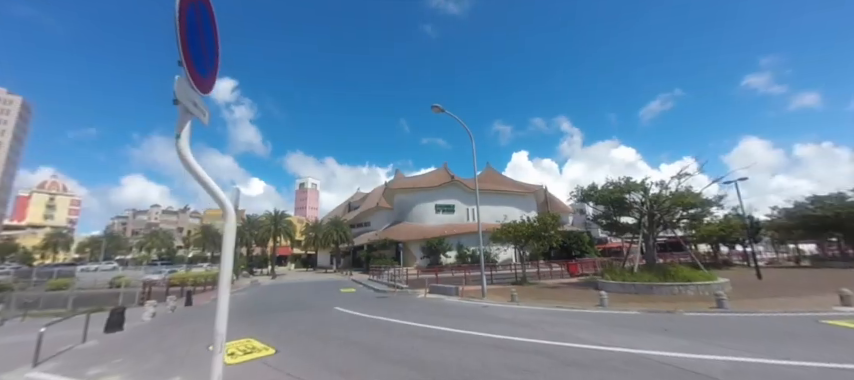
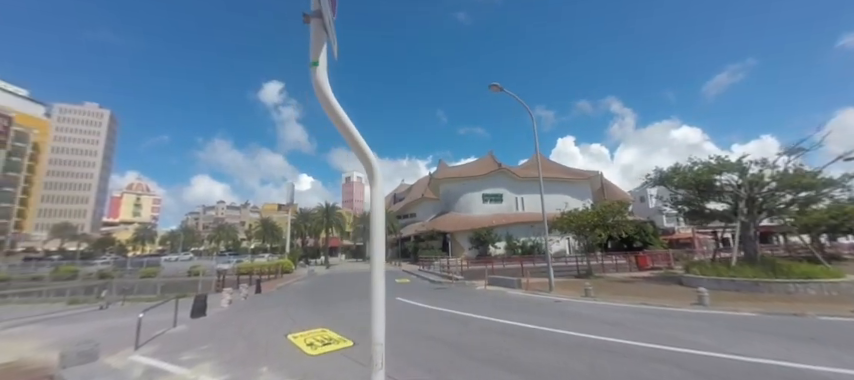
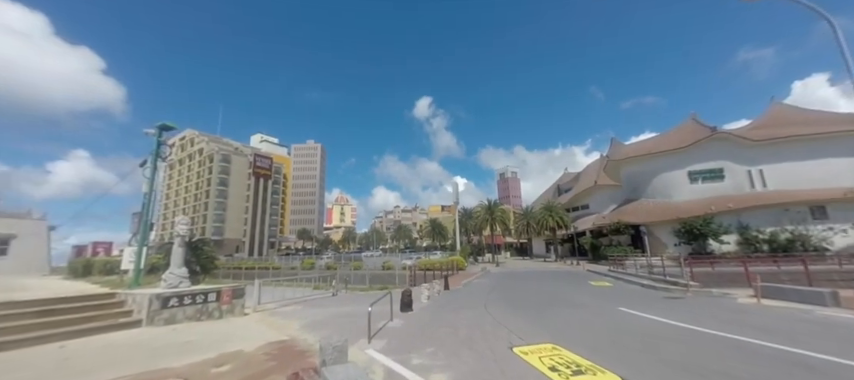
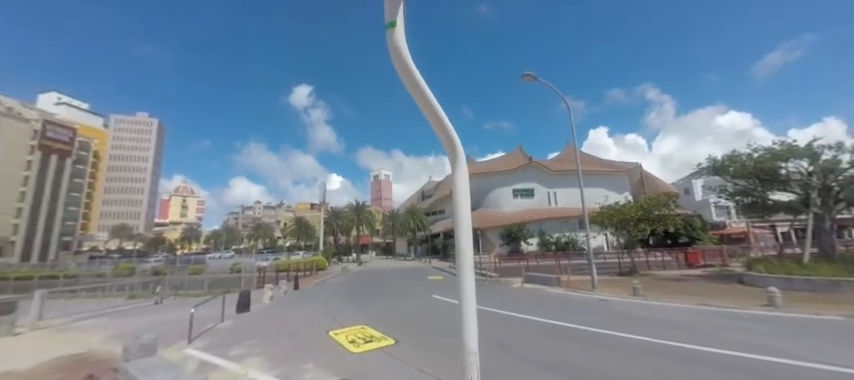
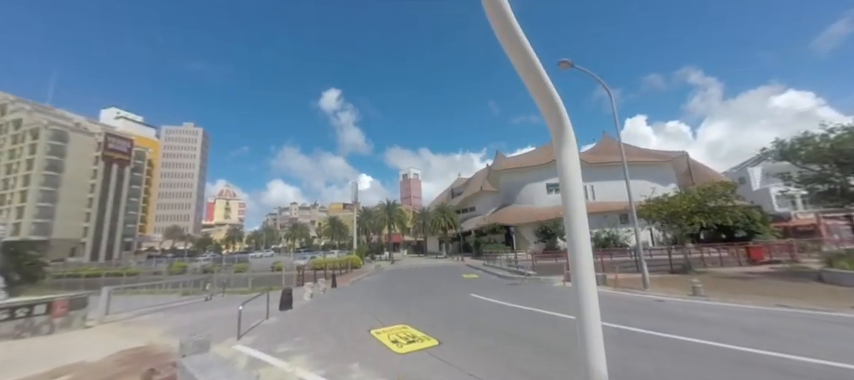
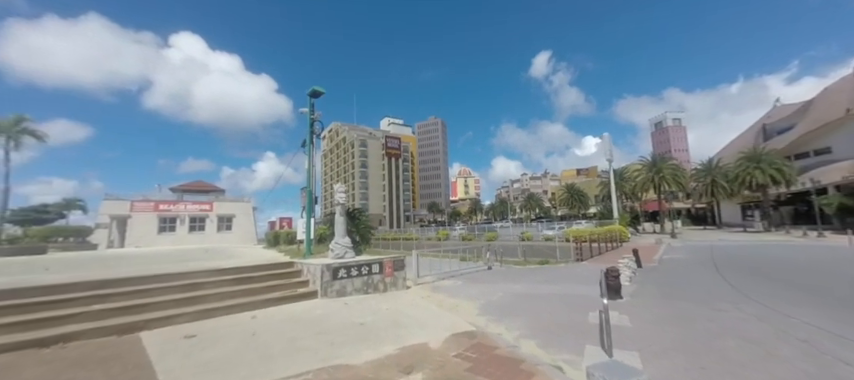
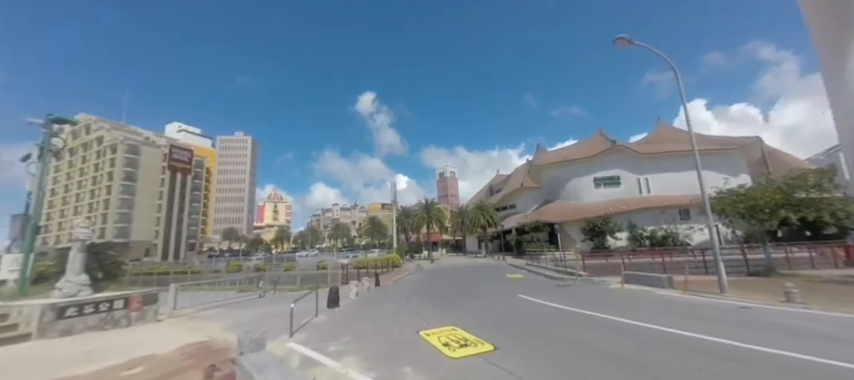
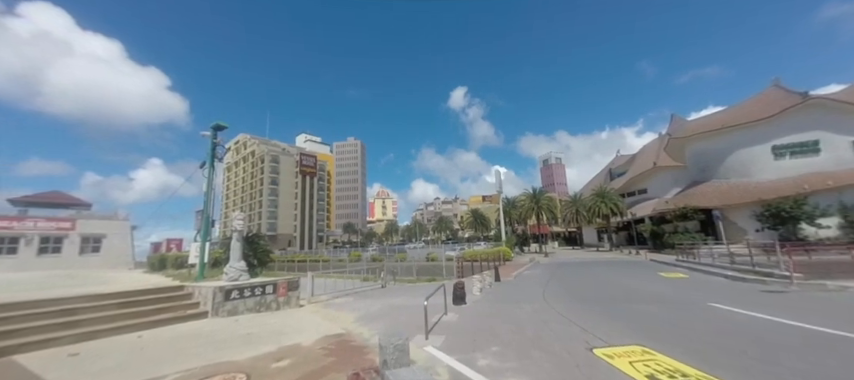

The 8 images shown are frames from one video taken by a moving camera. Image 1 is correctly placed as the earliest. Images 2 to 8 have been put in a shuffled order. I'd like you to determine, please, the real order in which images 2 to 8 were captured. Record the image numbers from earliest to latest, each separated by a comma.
2, 4, 5, 7, 3, 8, 6
